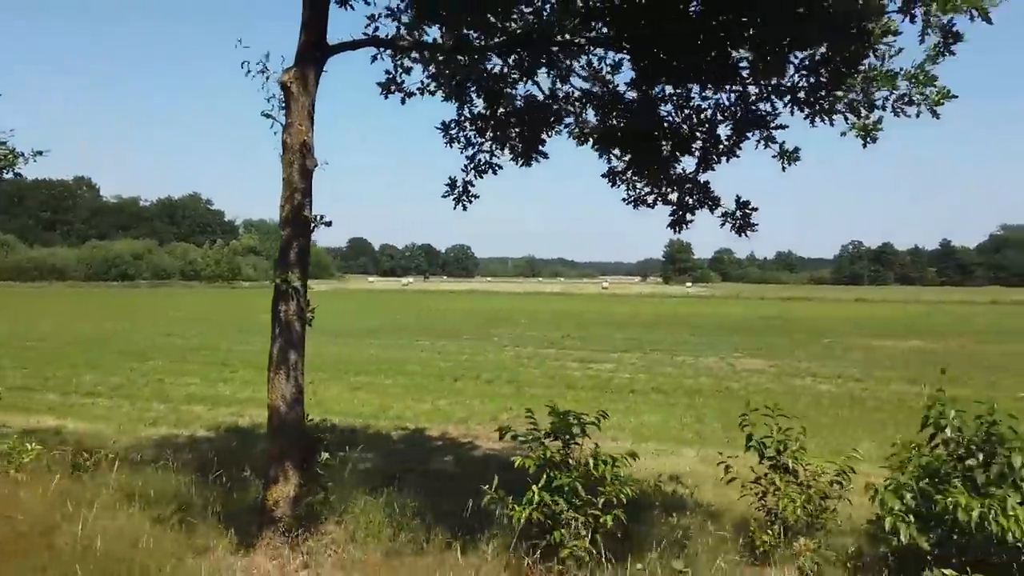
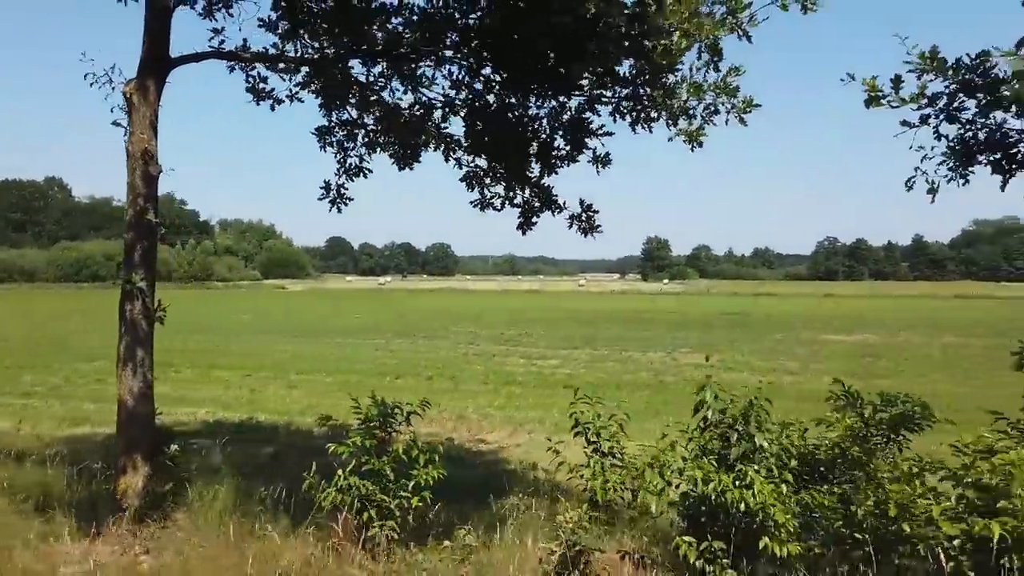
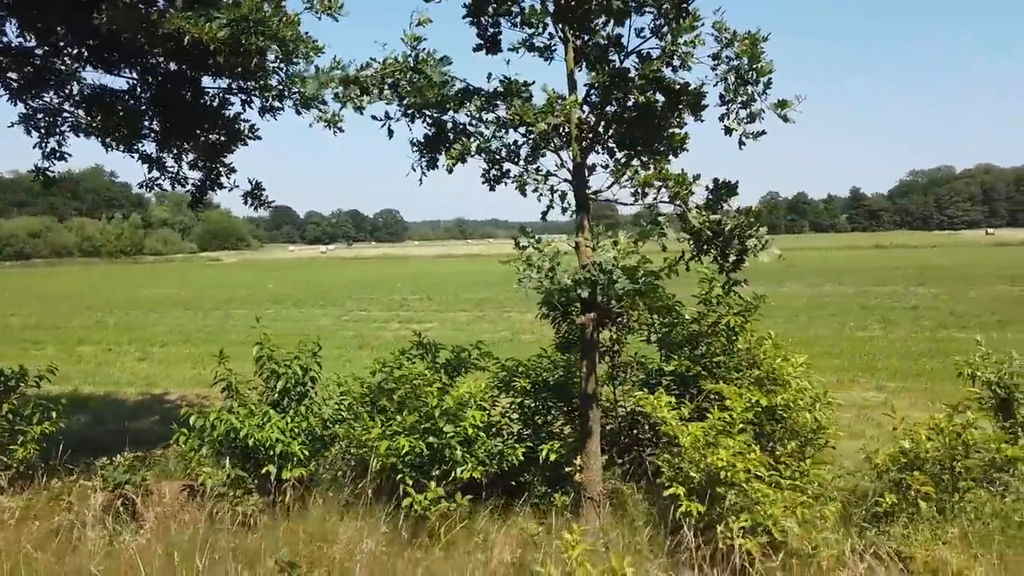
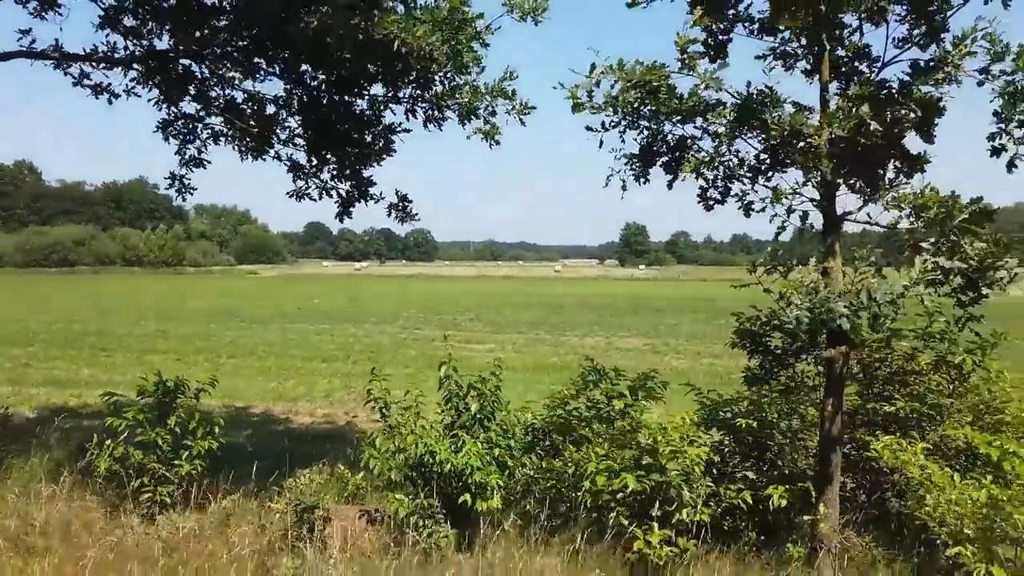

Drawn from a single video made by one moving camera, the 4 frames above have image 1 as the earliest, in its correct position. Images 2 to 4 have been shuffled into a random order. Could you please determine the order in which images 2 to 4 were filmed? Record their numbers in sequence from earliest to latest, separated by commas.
2, 4, 3
